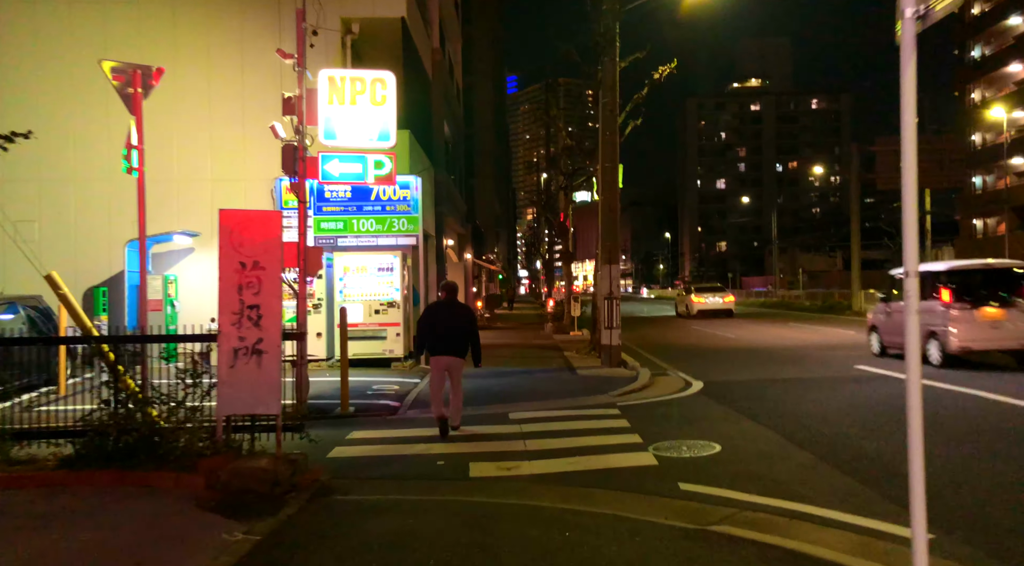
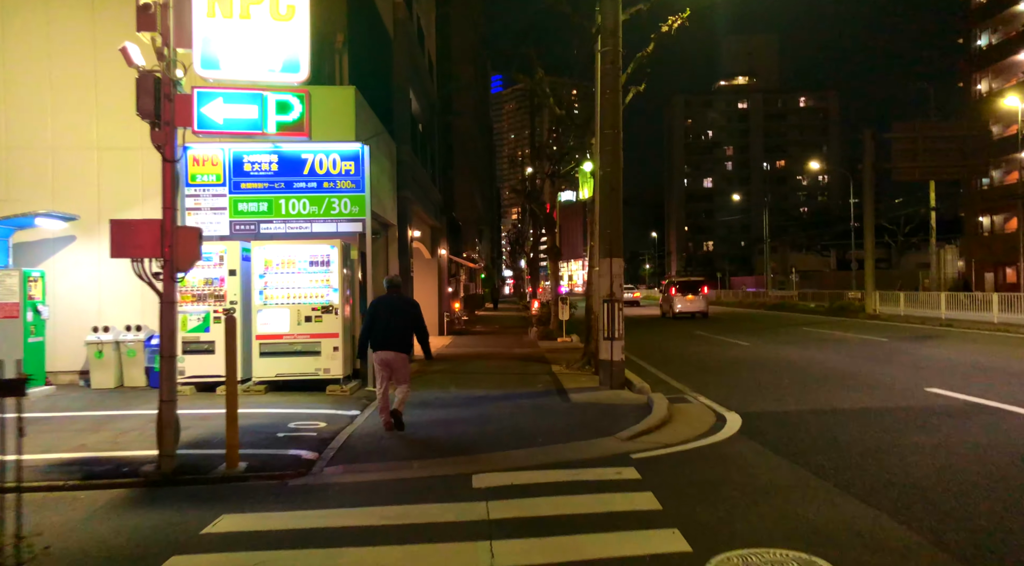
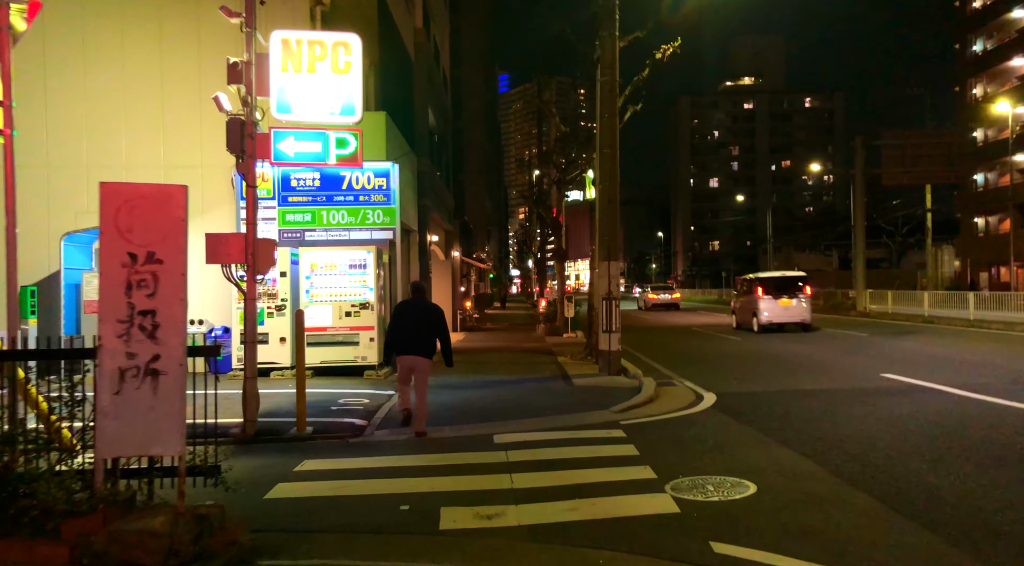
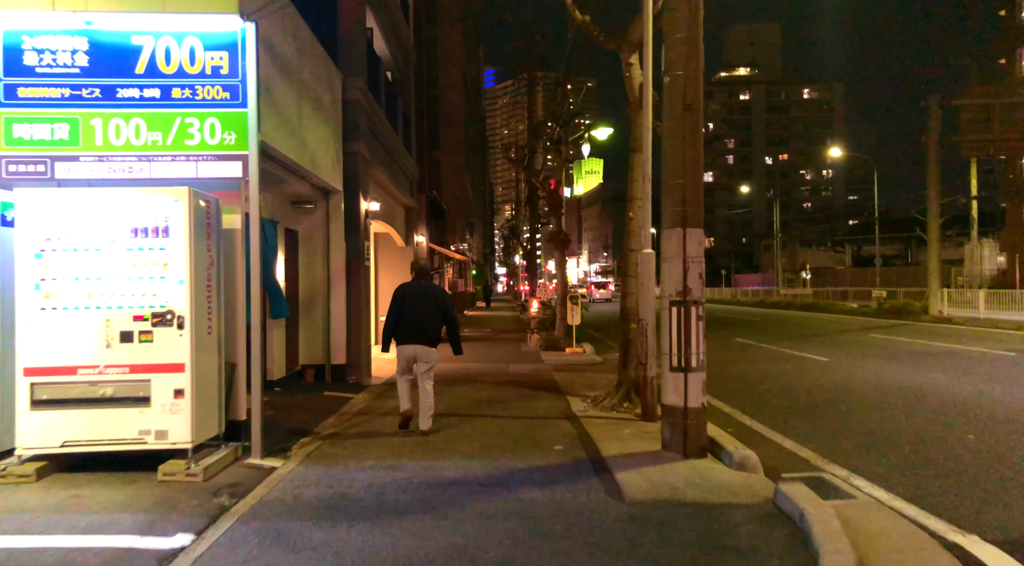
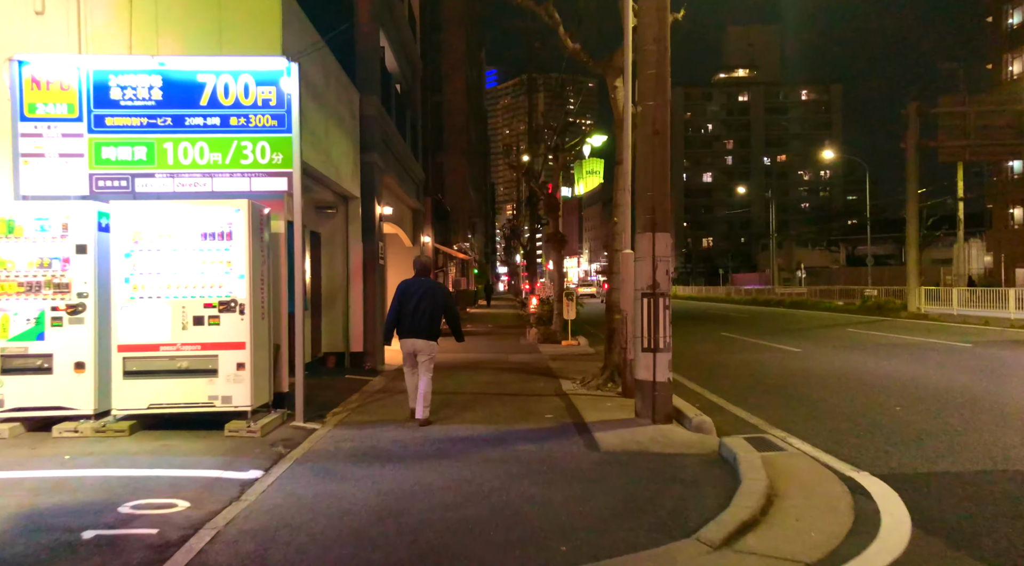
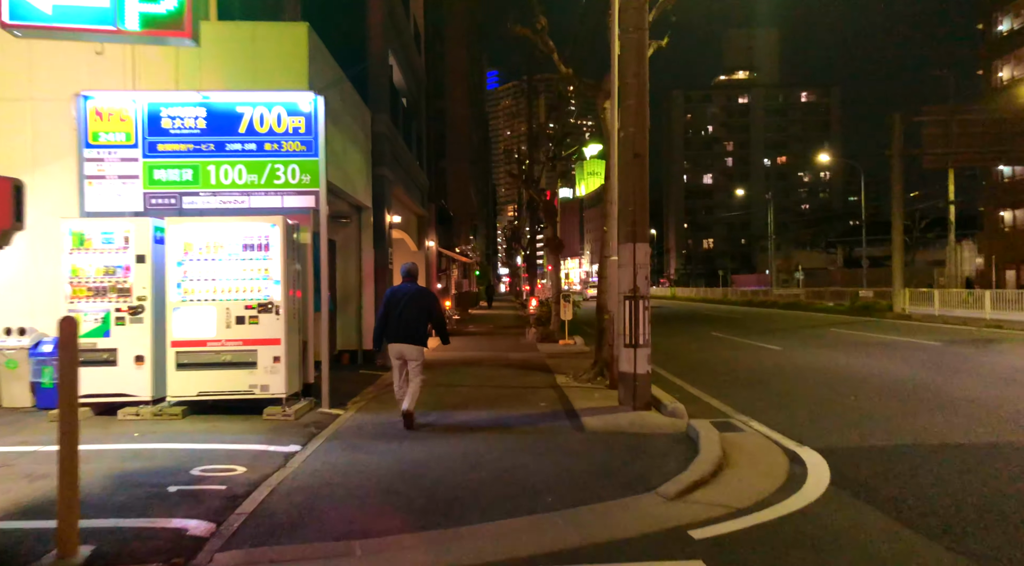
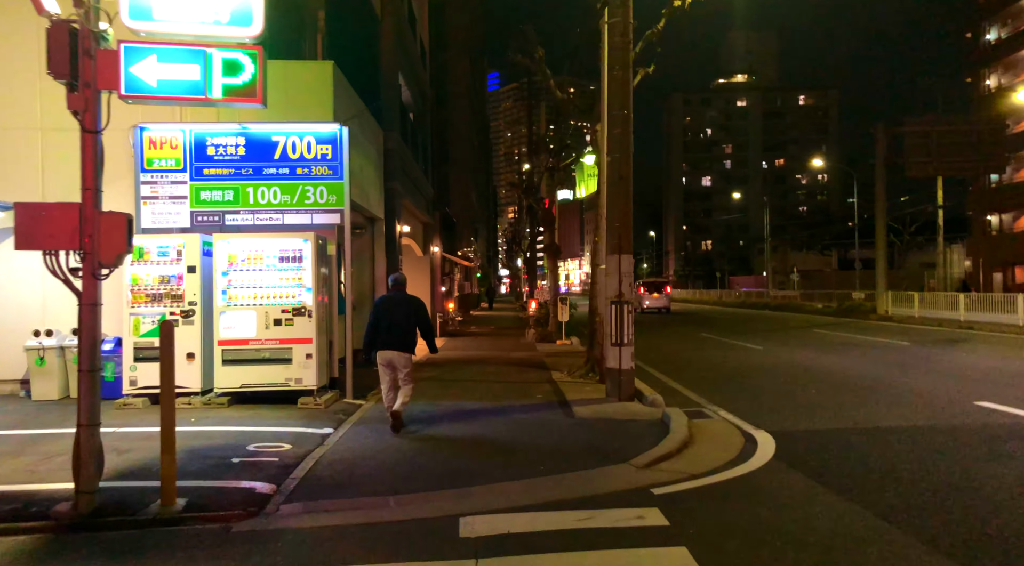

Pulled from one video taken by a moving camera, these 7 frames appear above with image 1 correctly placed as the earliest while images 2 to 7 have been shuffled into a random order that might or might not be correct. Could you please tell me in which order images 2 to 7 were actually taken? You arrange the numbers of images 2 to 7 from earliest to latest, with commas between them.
3, 2, 7, 6, 5, 4
